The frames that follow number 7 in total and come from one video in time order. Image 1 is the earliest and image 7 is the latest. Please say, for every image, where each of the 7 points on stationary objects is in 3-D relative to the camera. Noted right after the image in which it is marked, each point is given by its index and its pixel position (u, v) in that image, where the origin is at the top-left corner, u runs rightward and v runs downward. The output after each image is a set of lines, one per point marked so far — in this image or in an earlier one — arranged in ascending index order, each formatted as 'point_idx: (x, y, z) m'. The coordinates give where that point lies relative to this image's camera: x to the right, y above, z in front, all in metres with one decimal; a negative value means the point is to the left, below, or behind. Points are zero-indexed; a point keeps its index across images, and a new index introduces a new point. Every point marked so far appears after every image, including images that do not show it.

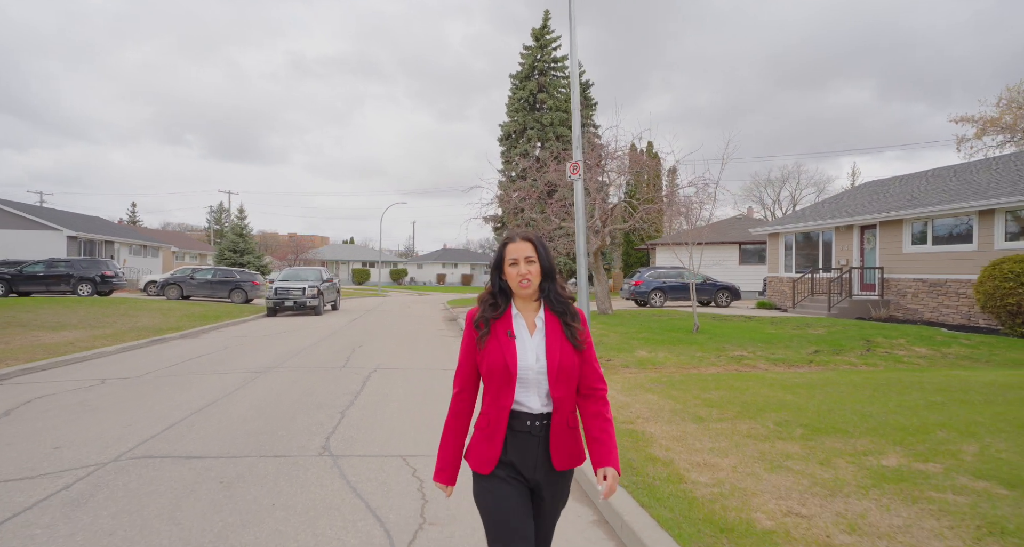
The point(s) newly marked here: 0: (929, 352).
0: (+8.3, -1.6, +10.1) m
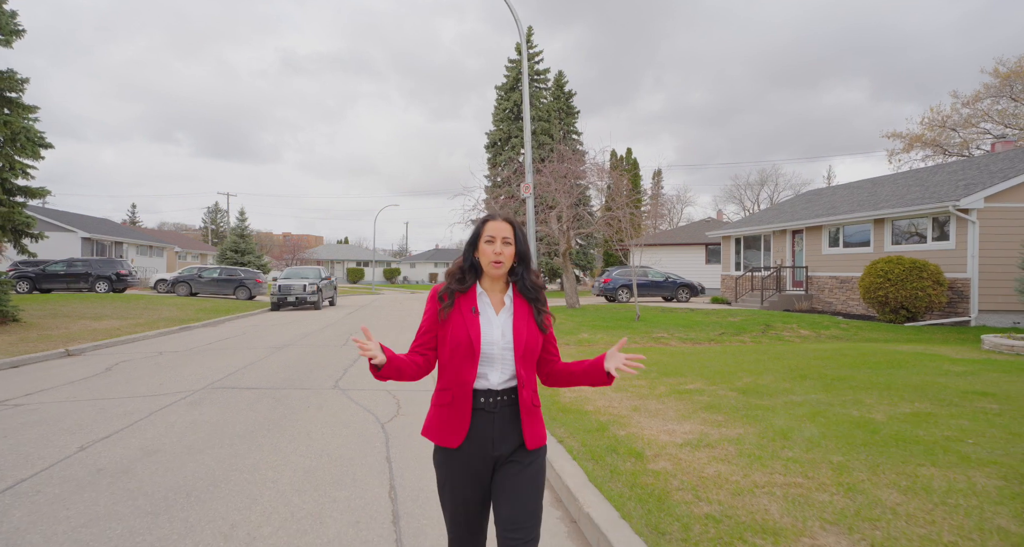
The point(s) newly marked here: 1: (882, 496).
0: (+7.5, -1.5, +12.8) m
1: (+2.5, -1.5, +3.4) m
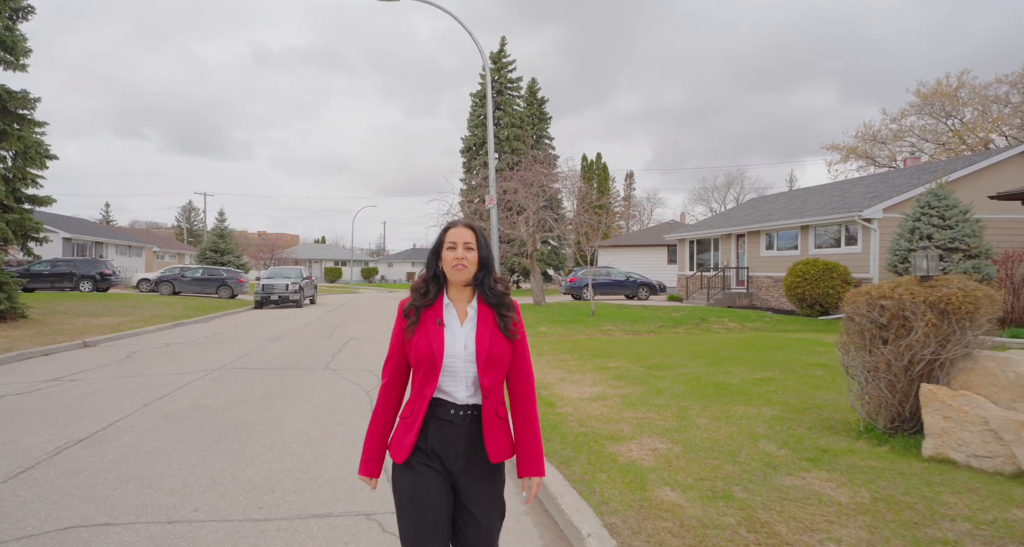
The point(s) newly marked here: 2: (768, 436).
0: (+6.5, -1.5, +14.8) m
1: (+1.9, -1.5, +5.3) m
2: (+2.4, -1.5, +4.7) m
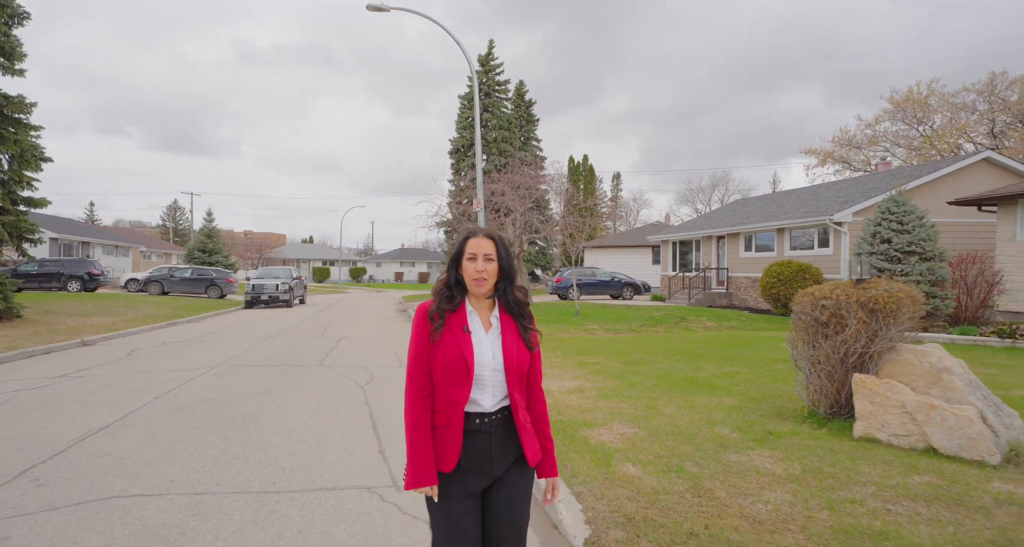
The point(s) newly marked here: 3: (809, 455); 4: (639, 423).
0: (+6.1, -1.6, +15.5) m
1: (+1.7, -1.6, +5.9) m
2: (+2.2, -1.5, +5.3) m
3: (+2.5, -1.5, +4.3) m
4: (+1.3, -1.6, +5.4) m
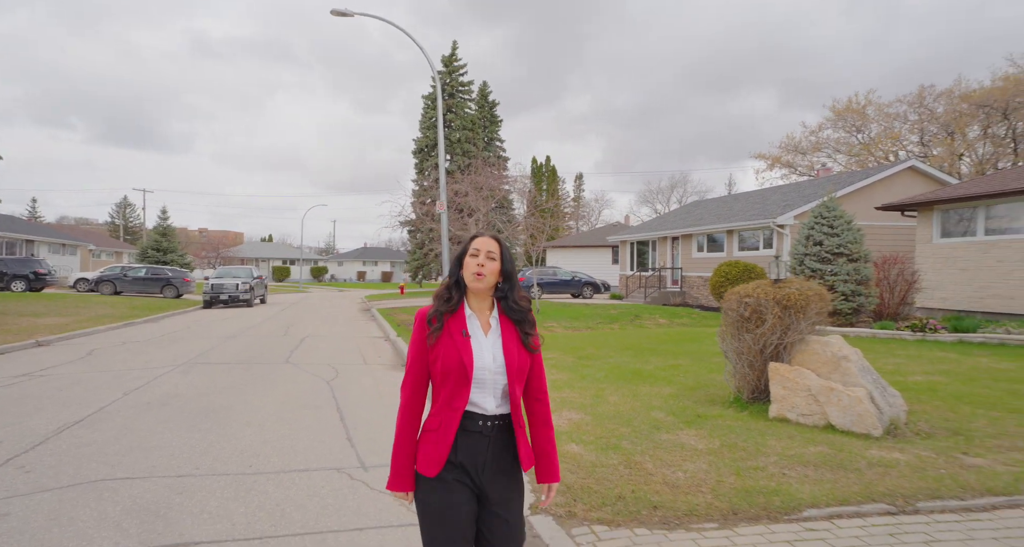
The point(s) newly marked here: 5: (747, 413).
0: (+5.0, -1.5, +16.4) m
1: (+1.2, -1.6, +6.5) m
2: (+1.7, -1.6, +6.0) m
3: (+2.1, -1.6, +5.0) m
4: (+0.9, -1.6, +6.0) m
5: (+2.6, -1.5, +5.6) m
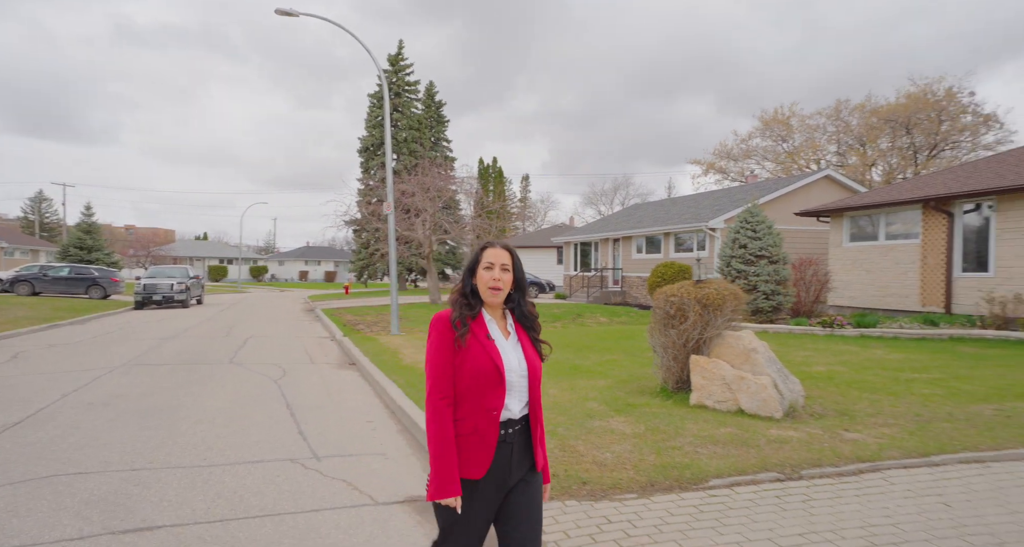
0: (+3.2, -1.6, +17.1) m
1: (+0.5, -1.6, +6.9) m
2: (+1.1, -1.6, +6.5) m
3: (+1.5, -1.6, +5.6) m
4: (+0.2, -1.6, +6.4) m
5: (+1.9, -1.6, +6.2) m
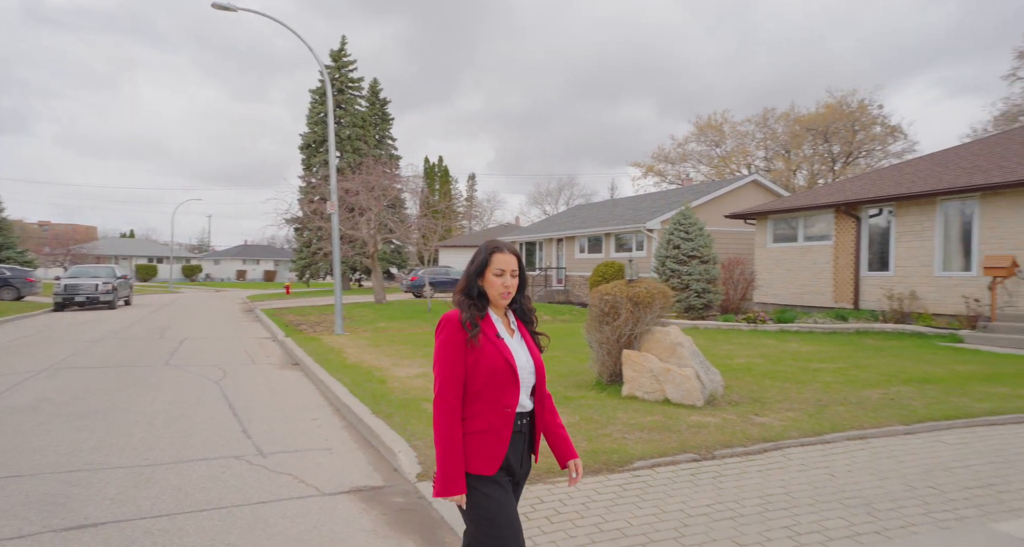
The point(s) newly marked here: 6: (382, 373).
0: (+1.4, -1.5, +17.7) m
1: (-0.3, -1.6, +7.2) m
2: (+0.3, -1.6, +6.8) m
3: (+0.9, -1.6, +6.0) m
4: (-0.5, -1.6, +6.6) m
5: (+1.2, -1.6, +6.7) m
6: (-2.0, -1.6, +8.2) m
